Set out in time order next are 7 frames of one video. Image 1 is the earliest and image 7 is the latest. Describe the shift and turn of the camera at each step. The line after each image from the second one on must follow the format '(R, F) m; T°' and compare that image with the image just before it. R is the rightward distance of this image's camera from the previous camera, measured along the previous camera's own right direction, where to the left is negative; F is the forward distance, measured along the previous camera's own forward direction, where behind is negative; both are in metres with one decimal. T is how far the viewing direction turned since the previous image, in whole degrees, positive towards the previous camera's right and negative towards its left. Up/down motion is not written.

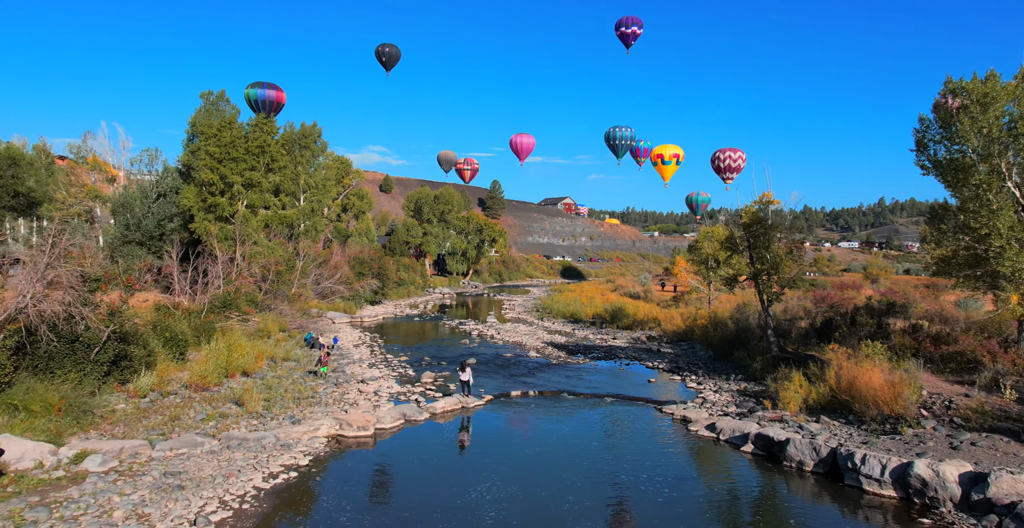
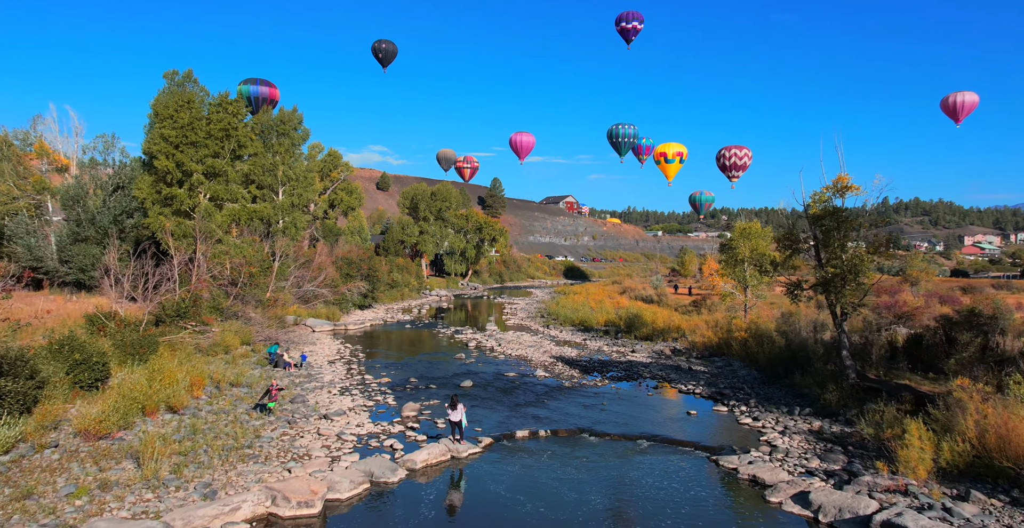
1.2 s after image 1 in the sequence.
(-0.1, +4.2) m; 0°
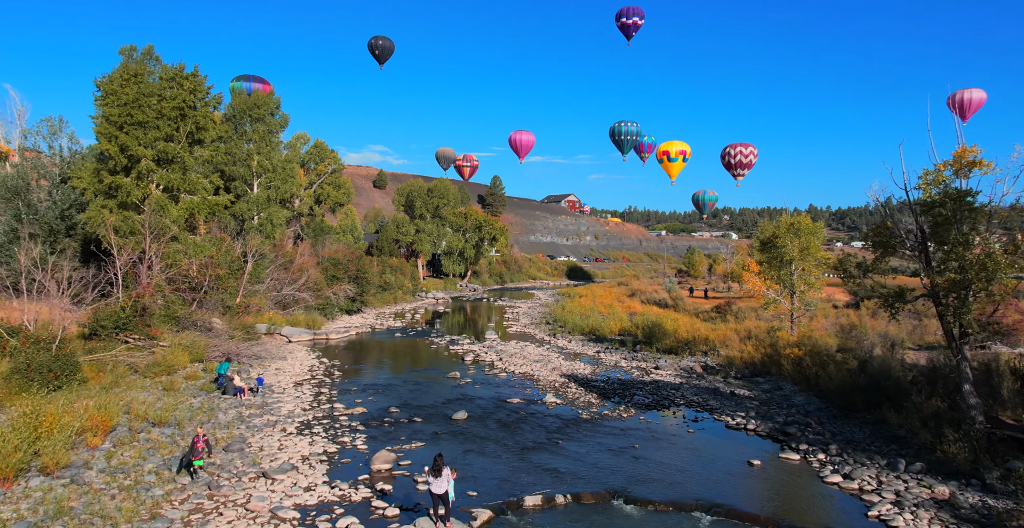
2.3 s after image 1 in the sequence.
(-0.1, +3.9) m; 0°
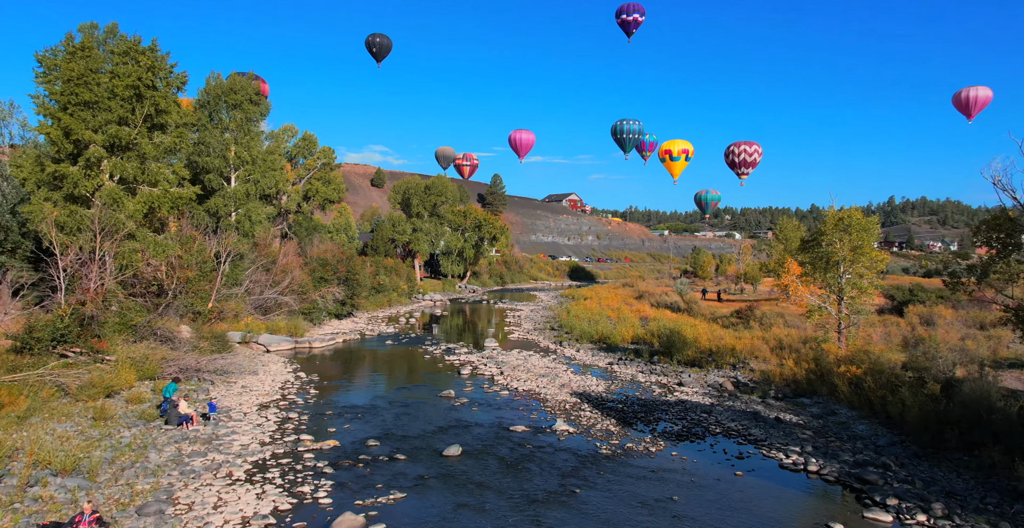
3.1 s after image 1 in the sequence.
(-0.1, +2.9) m; 0°
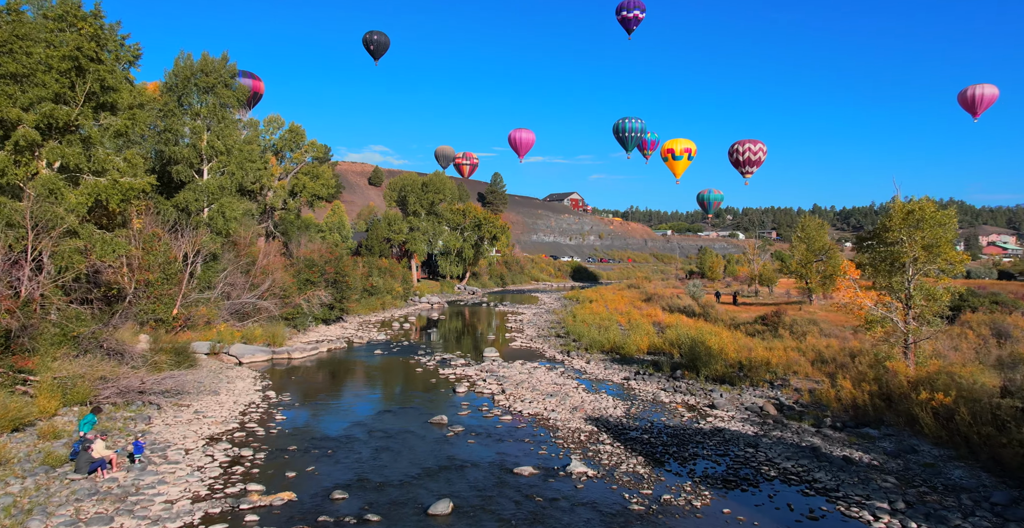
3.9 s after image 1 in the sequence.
(-0.1, +3.0) m; 0°
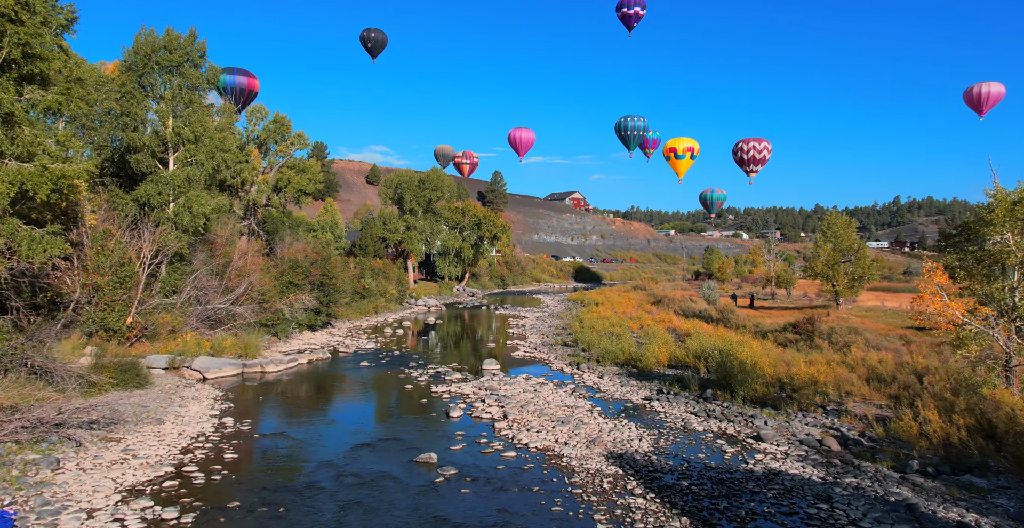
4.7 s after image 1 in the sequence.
(-0.1, +3.0) m; 0°
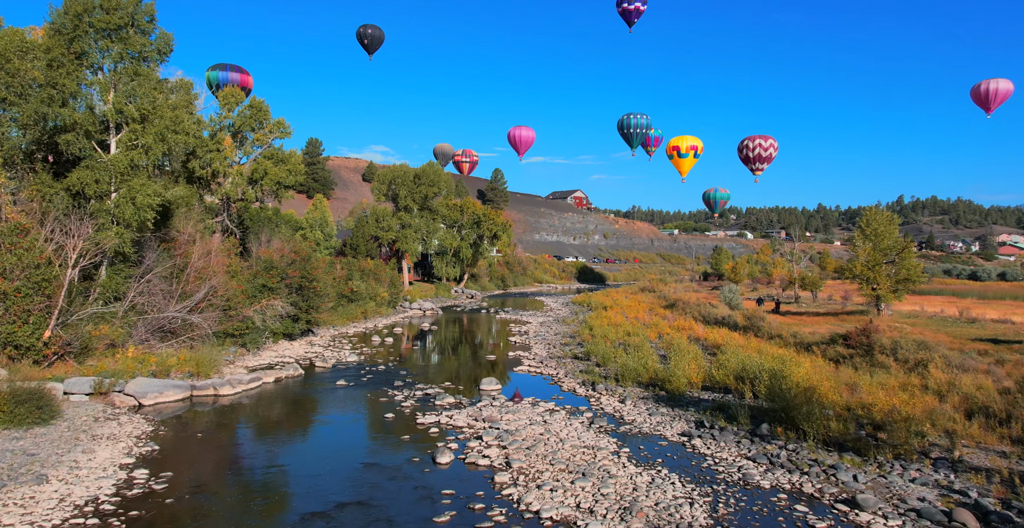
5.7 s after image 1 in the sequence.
(-0.1, +3.8) m; 0°
